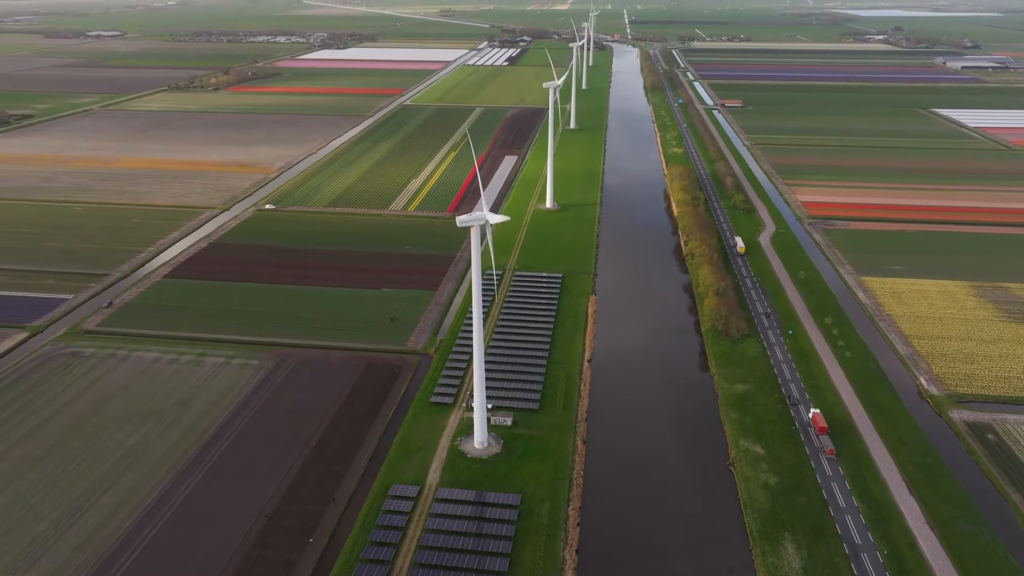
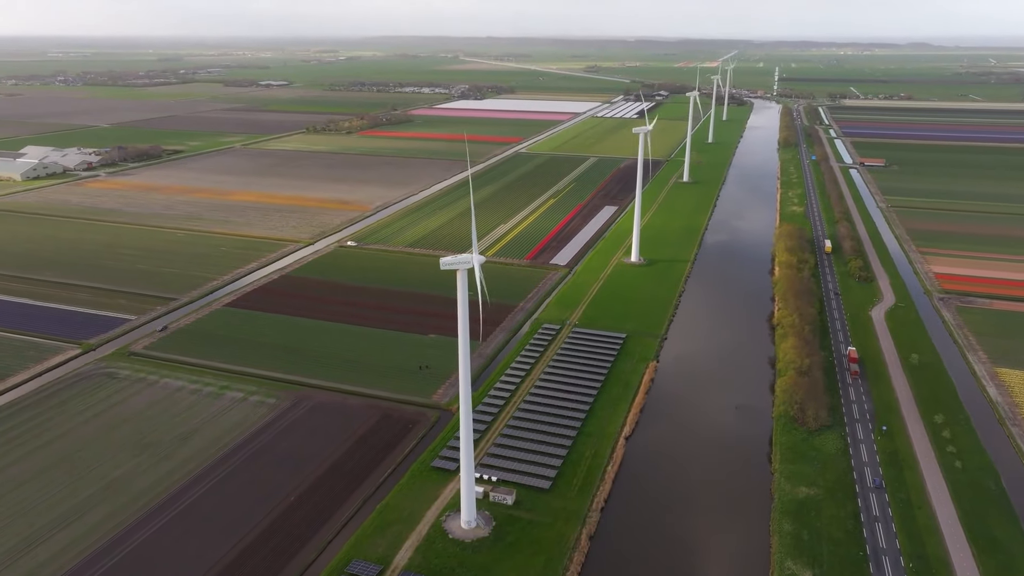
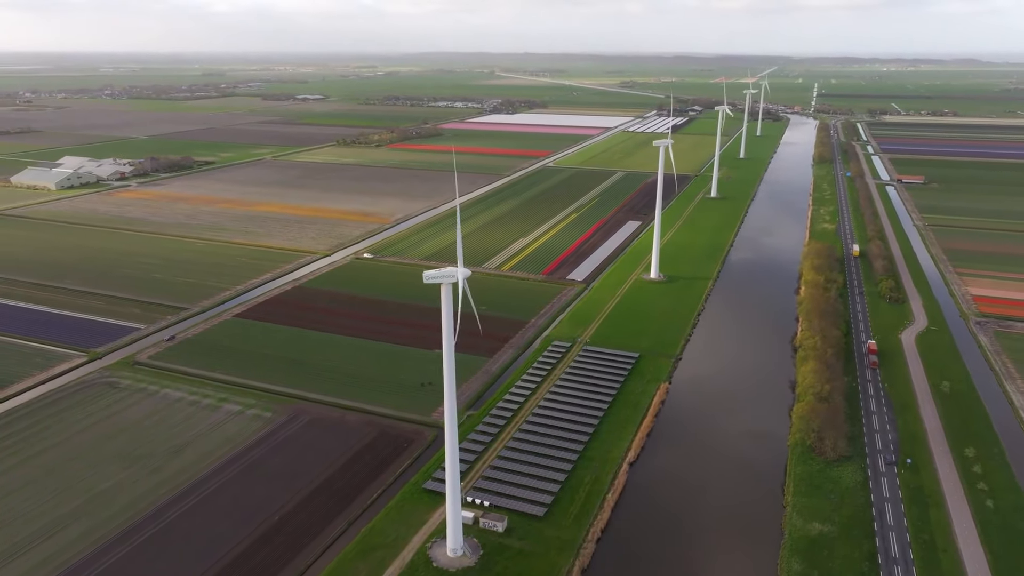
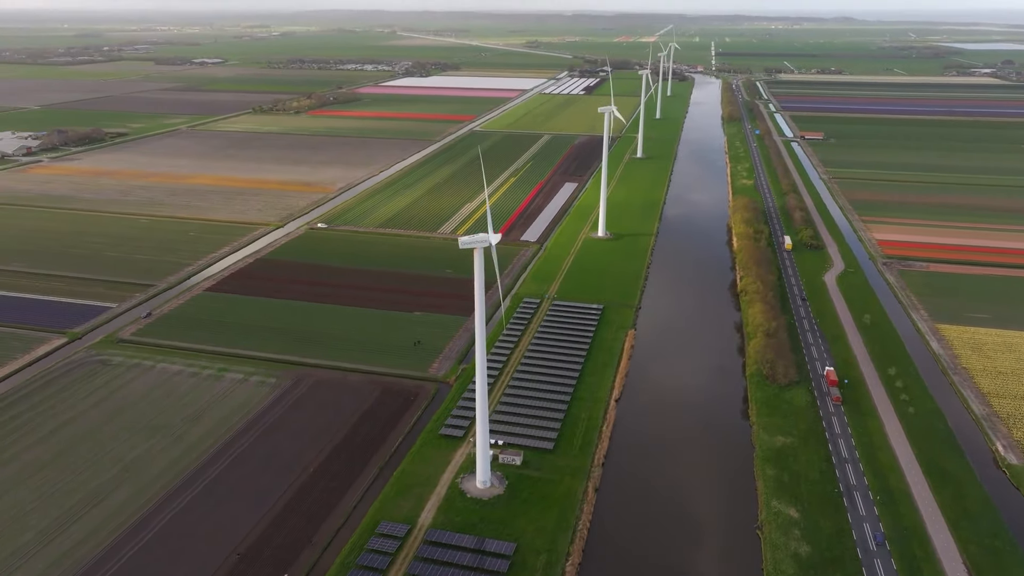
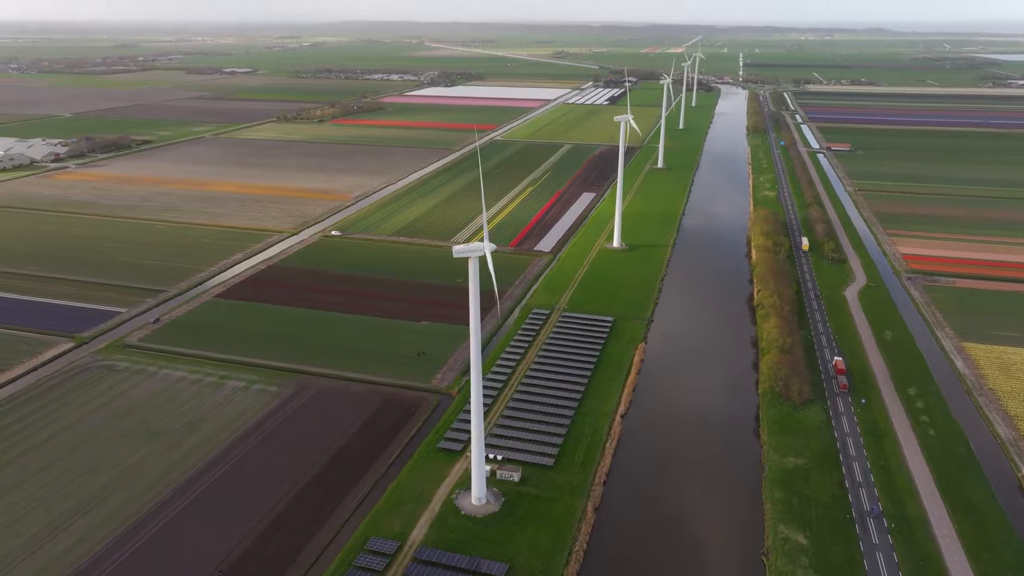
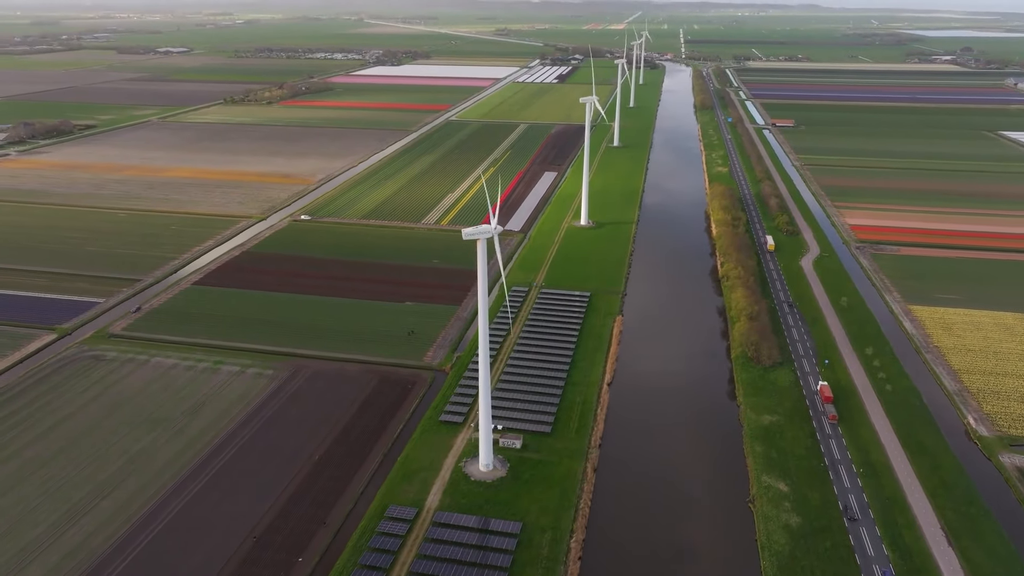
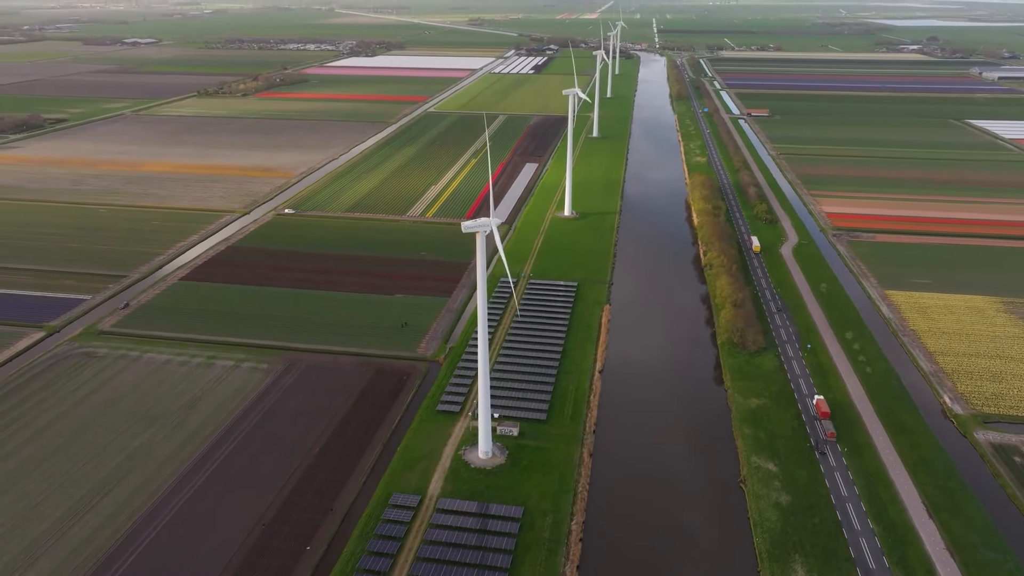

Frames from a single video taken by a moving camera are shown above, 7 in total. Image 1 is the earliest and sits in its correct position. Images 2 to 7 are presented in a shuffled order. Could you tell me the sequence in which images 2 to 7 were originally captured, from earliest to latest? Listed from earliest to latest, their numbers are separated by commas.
7, 6, 4, 5, 2, 3
